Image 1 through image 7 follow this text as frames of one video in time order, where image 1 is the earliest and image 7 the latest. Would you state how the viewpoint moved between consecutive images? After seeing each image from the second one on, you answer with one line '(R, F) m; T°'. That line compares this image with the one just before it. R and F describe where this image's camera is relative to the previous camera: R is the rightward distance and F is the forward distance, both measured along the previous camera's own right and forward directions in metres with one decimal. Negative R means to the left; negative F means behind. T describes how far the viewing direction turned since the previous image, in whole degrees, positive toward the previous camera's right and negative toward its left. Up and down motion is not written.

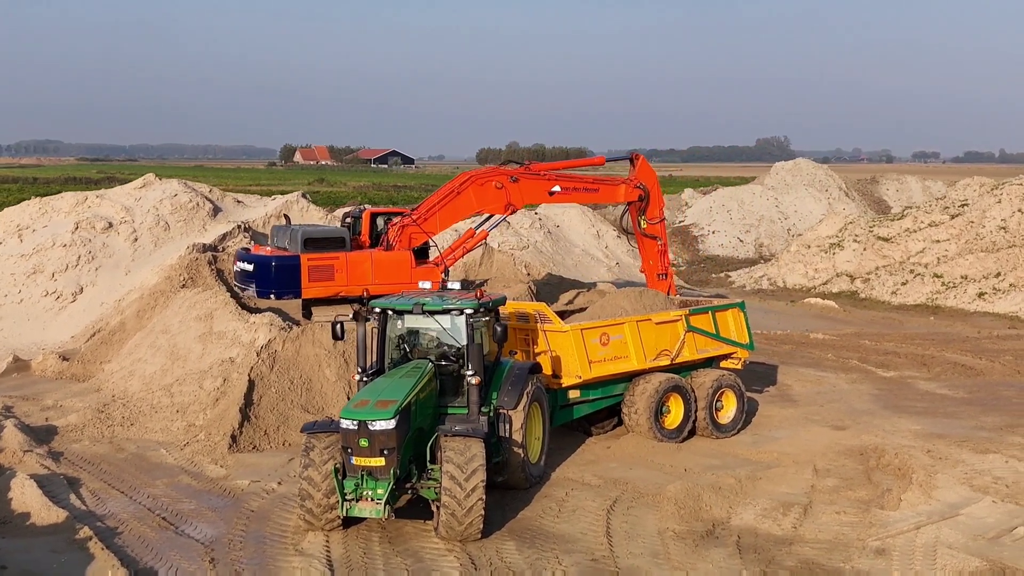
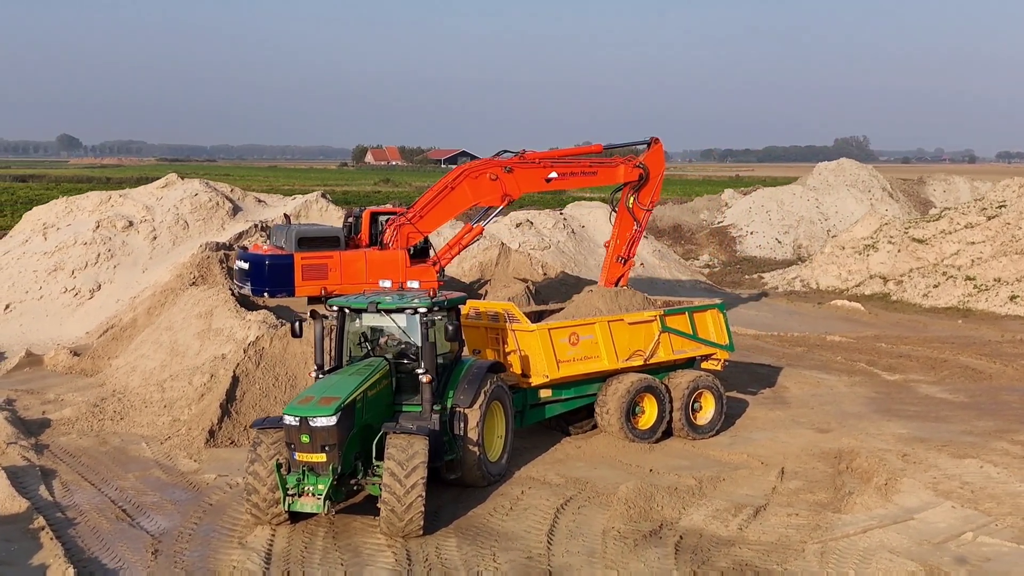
(+0.5, 0.0) m; -2°
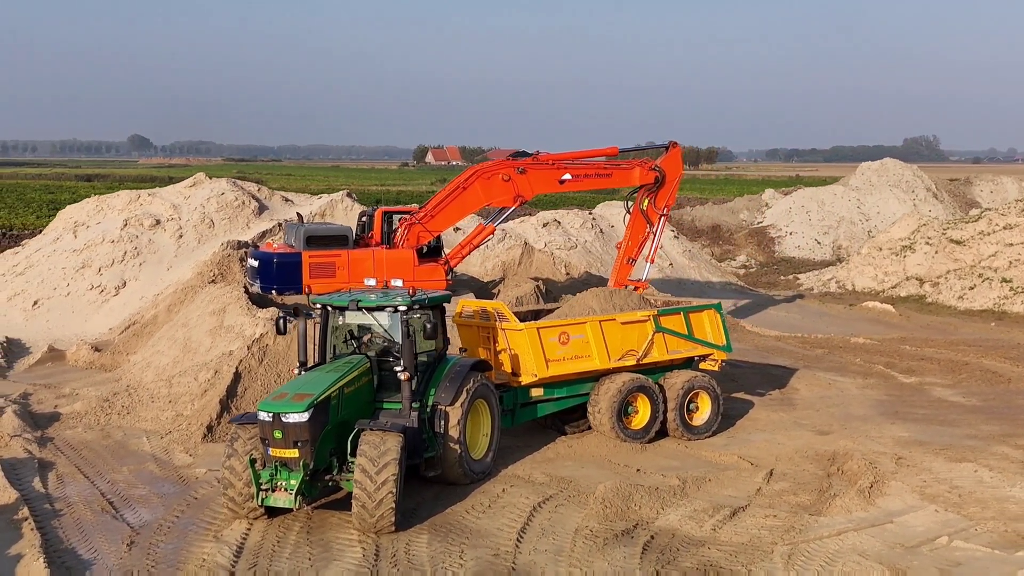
(+0.3, 0.0) m; -2°
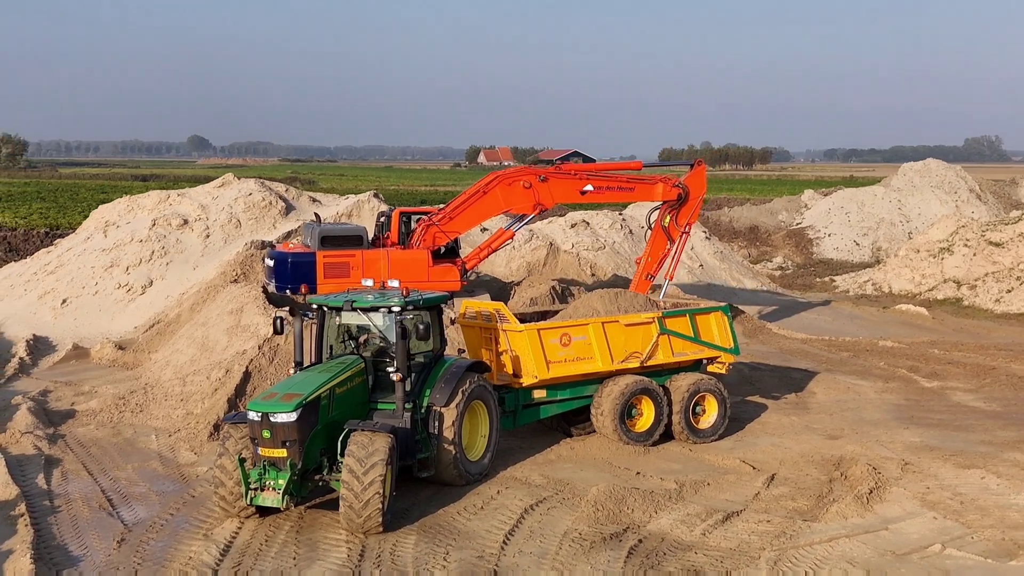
(+0.2, 0.0) m; -2°
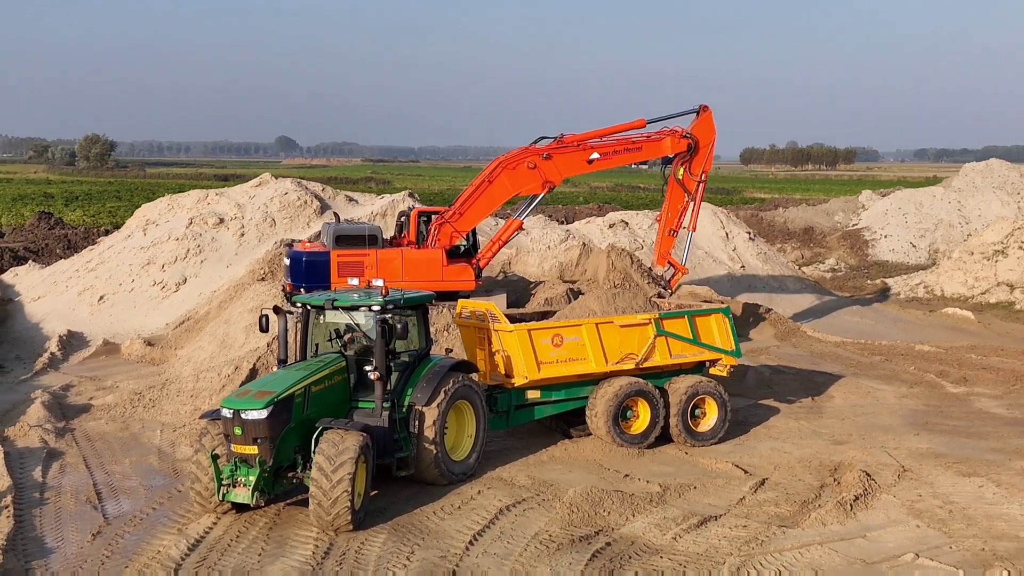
(+0.4, 0.0) m; -3°
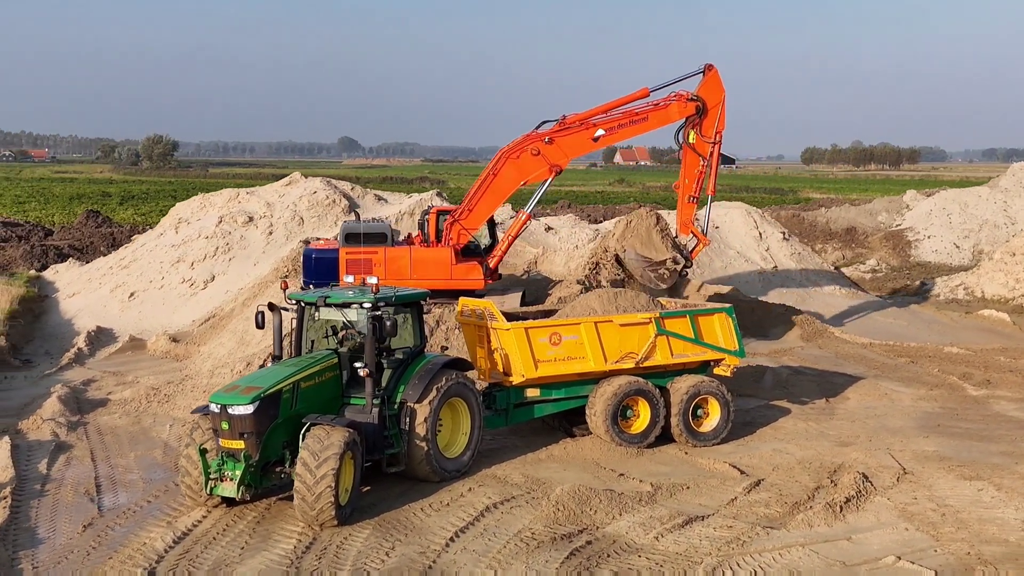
(+0.3, 0.0) m; -2°
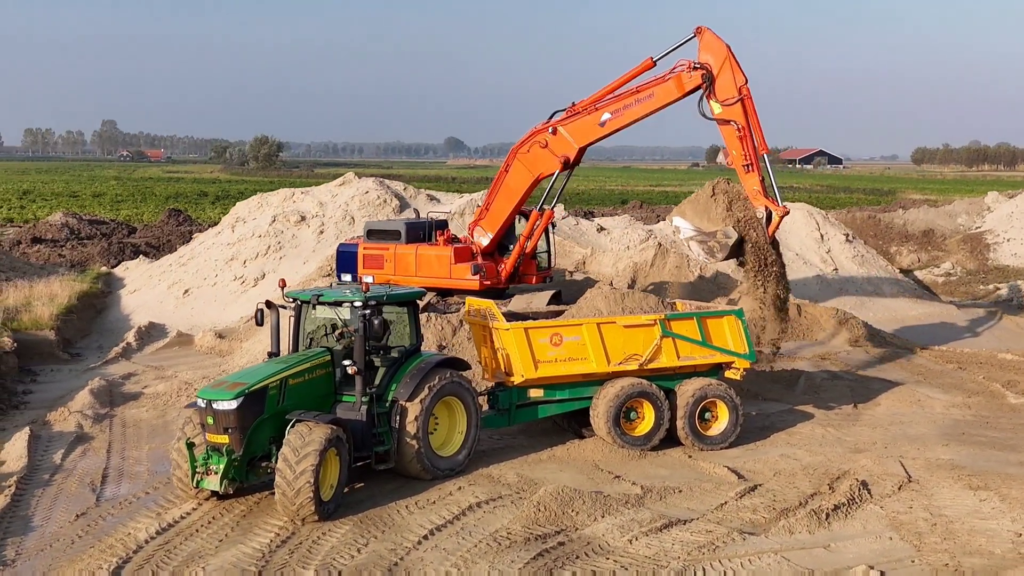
(+0.5, 0.0) m; -4°
